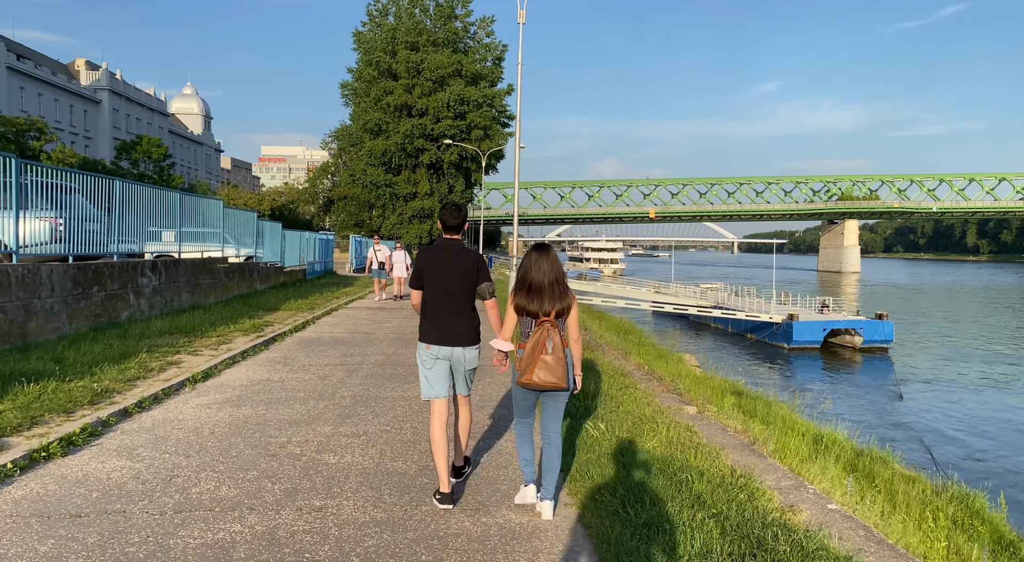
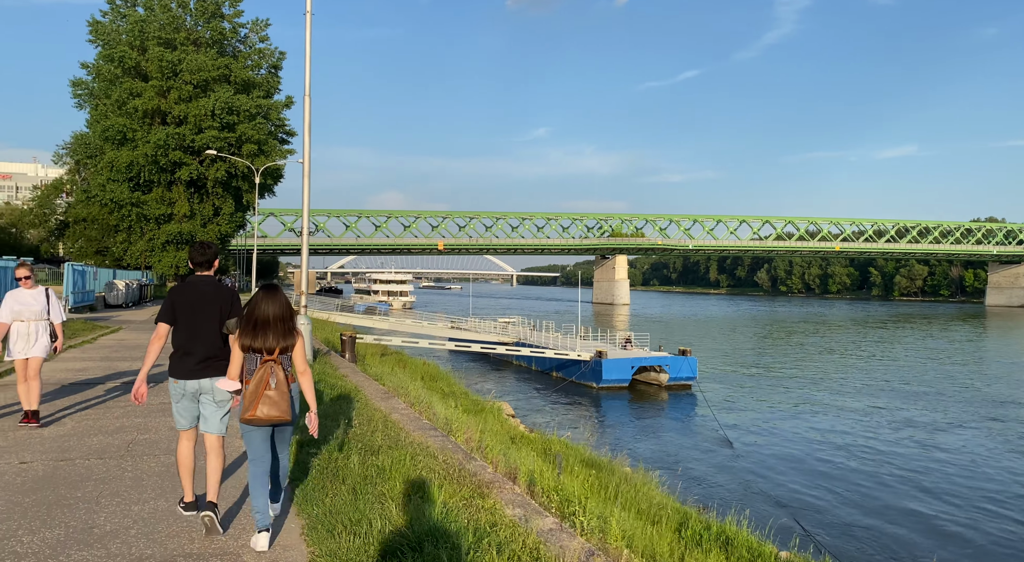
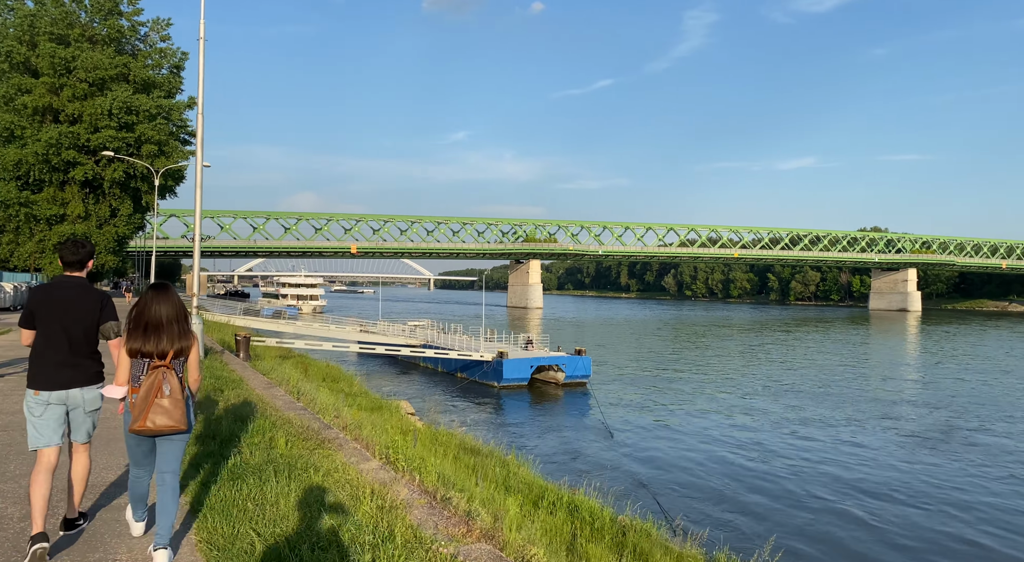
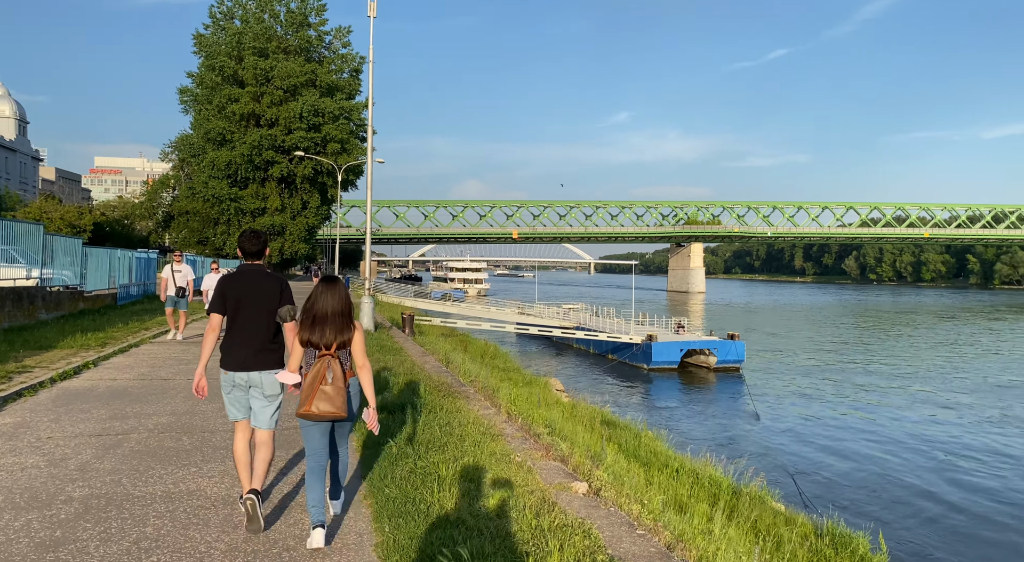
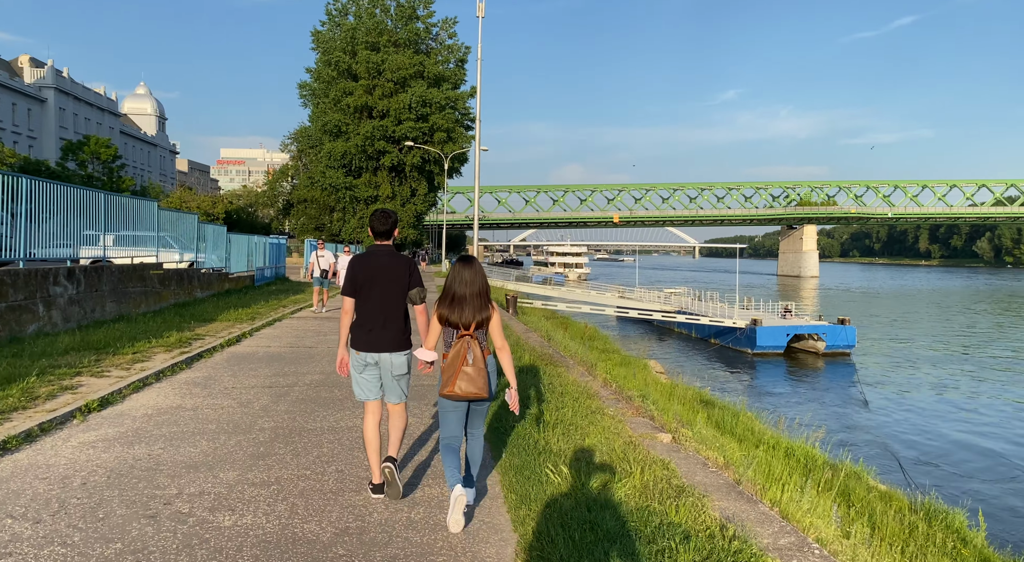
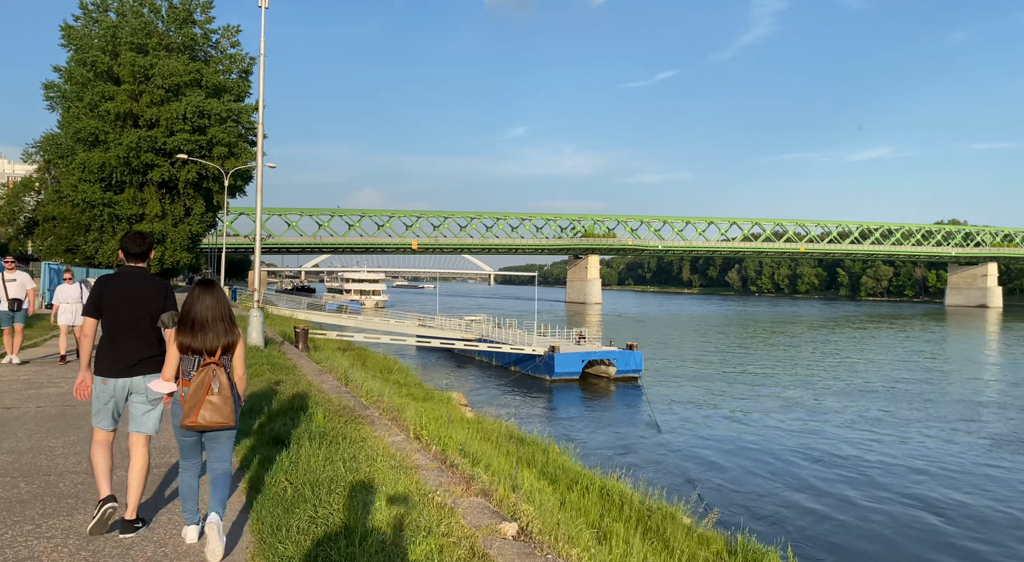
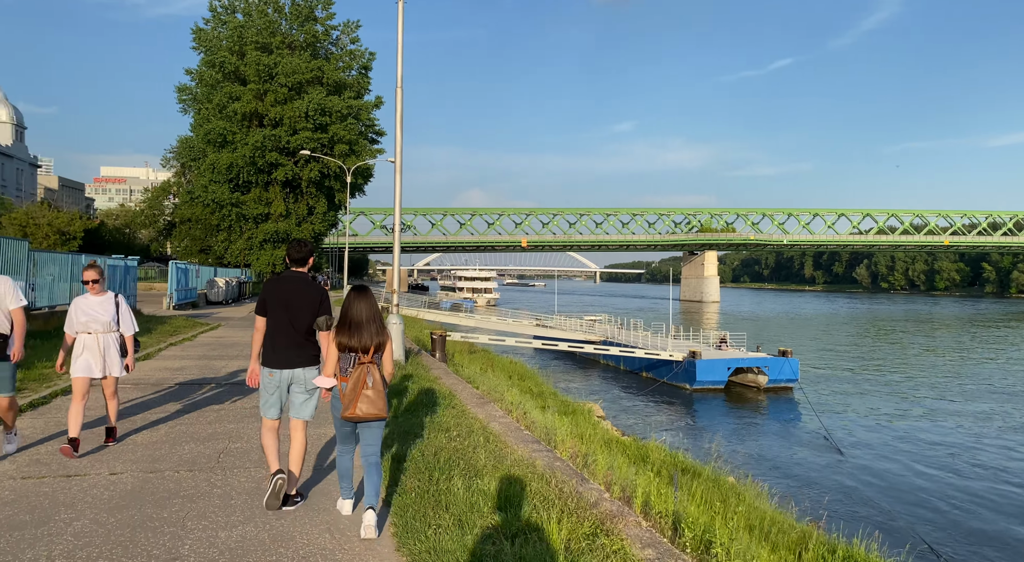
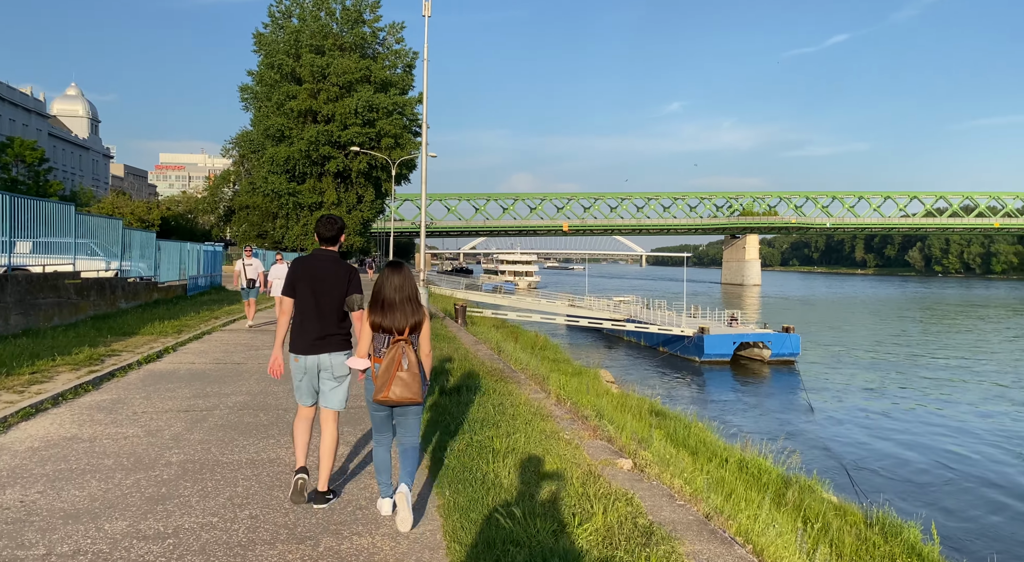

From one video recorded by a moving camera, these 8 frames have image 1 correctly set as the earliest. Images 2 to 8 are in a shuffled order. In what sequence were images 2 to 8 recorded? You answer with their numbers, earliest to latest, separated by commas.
5, 8, 4, 6, 3, 2, 7
